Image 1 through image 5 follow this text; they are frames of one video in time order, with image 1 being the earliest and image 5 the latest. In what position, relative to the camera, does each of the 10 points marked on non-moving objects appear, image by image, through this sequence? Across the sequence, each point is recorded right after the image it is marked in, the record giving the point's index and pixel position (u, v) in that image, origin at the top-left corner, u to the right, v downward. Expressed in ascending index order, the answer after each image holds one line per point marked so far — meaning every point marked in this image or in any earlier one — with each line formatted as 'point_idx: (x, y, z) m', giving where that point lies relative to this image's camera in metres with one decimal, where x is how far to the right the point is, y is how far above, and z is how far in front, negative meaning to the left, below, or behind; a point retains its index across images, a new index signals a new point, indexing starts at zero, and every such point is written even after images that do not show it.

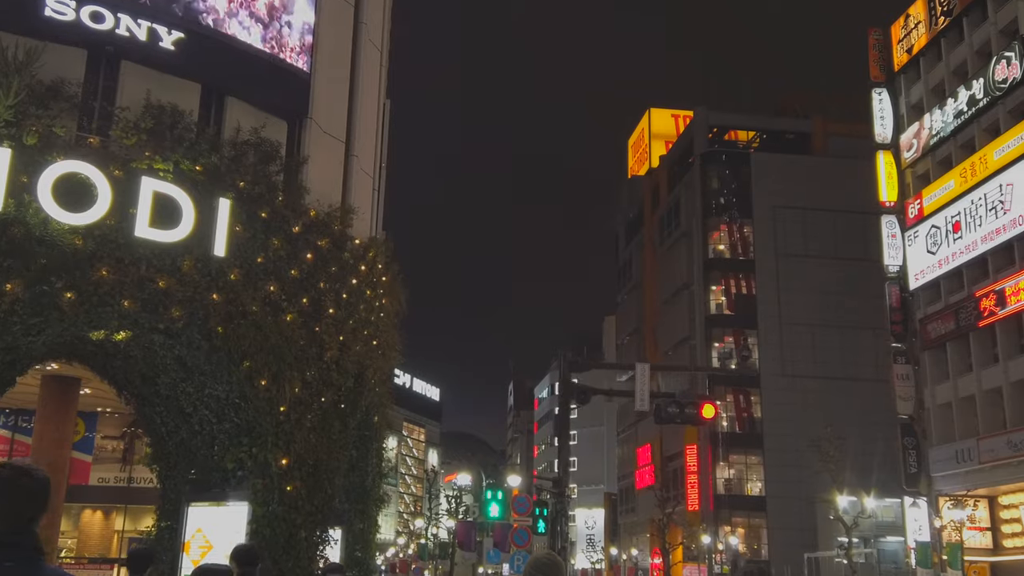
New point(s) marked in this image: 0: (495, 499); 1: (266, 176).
0: (-0.5, -4.2, +19.4) m
1: (-4.1, +1.9, +15.7) m
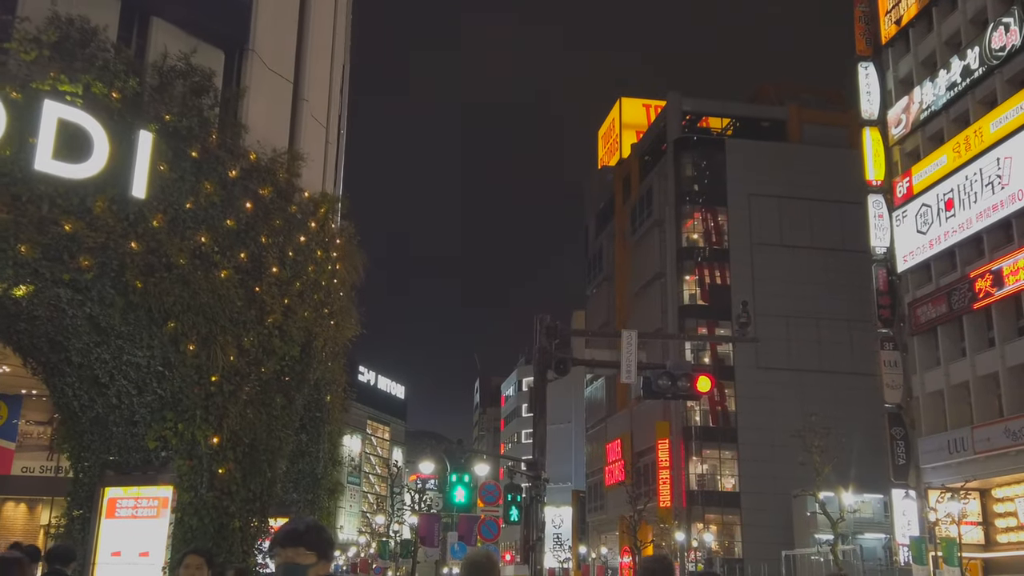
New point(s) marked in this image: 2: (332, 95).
0: (-1.1, -3.5, +17.4) m
1: (-4.5, +2.6, +13.5) m
2: (-3.6, +3.8, +18.6) m
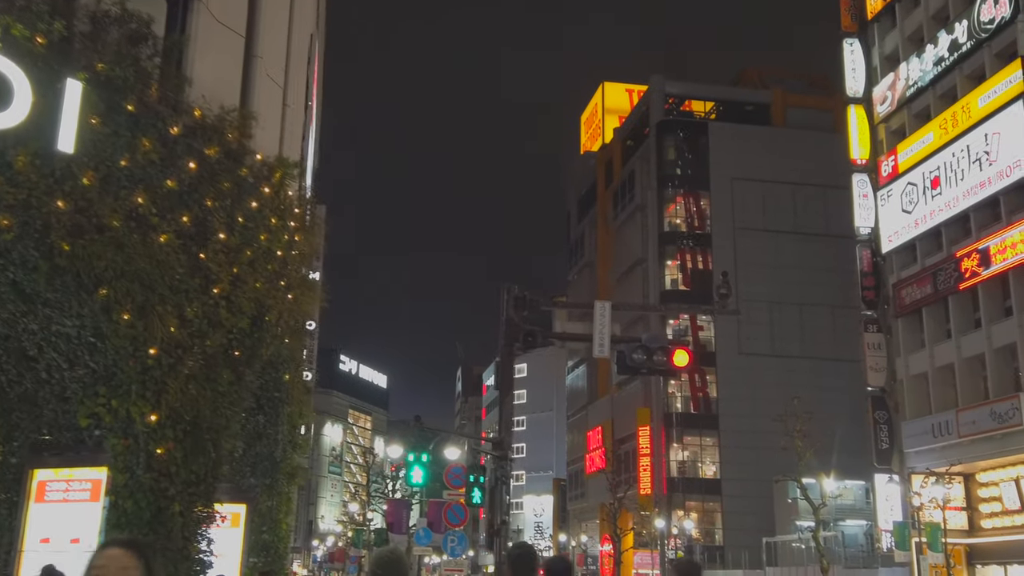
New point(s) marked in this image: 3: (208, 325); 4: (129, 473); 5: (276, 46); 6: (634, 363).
0: (-1.6, -3.0, +16.4) m
1: (-5.0, +3.0, +12.5) m
2: (-4.2, +4.3, +17.6) m
3: (-4.2, -0.5, +13.1) m
4: (-4.8, -2.3, +11.9) m
5: (-4.1, +4.2, +16.4) m
6: (+1.7, -1.1, +13.4) m
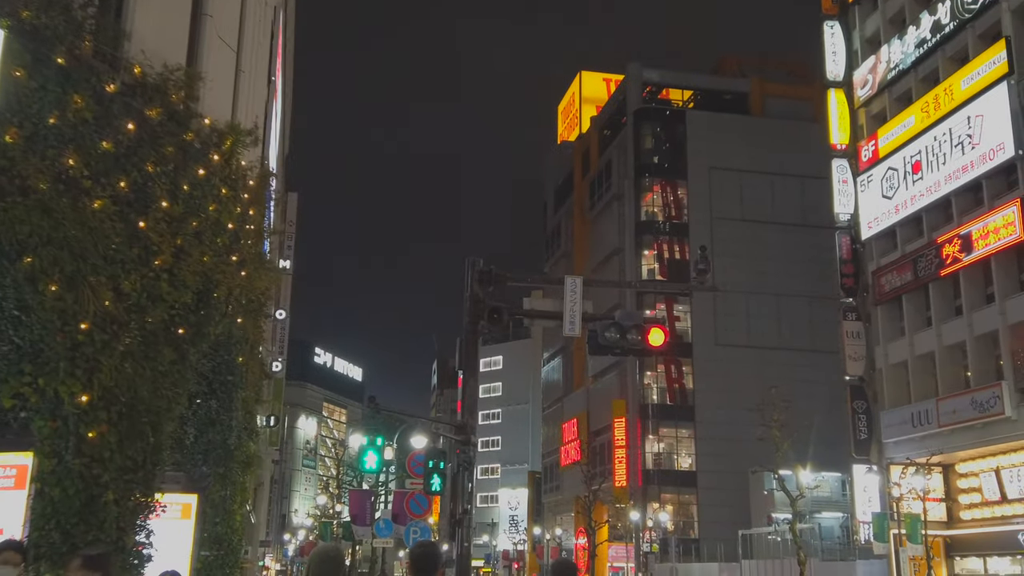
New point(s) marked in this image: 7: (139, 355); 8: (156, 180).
0: (-2.2, -2.6, +15.6) m
1: (-5.4, +3.4, +11.5) m
2: (-4.7, +4.7, +16.6) m
3: (-4.7, -0.1, +12.1) m
4: (-5.3, -2.0, +10.9) m
5: (-4.6, +4.6, +15.4) m
6: (+1.3, -0.7, +12.5) m
7: (-4.7, -0.8, +11.9) m
8: (-4.7, +1.4, +12.4) m
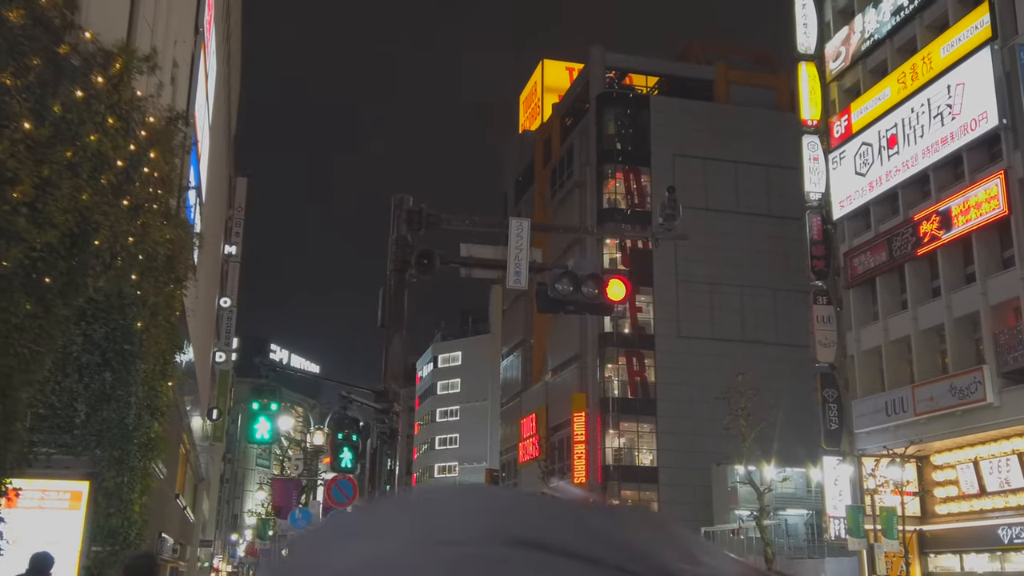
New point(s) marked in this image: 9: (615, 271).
0: (-3.1, -2.0, +13.5) m
1: (-6.1, +4.1, +9.3) m
2: (-5.6, +5.4, +14.5) m
3: (-5.4, +0.5, +9.9) m
4: (-6.0, -1.3, +8.8) m
5: (-5.4, +5.3, +13.3) m
6: (+0.5, -0.1, +10.6) m
7: (-5.4, -0.2, +9.8) m
8: (-5.4, +2.1, +10.2) m
9: (+1.1, +0.2, +10.7) m
